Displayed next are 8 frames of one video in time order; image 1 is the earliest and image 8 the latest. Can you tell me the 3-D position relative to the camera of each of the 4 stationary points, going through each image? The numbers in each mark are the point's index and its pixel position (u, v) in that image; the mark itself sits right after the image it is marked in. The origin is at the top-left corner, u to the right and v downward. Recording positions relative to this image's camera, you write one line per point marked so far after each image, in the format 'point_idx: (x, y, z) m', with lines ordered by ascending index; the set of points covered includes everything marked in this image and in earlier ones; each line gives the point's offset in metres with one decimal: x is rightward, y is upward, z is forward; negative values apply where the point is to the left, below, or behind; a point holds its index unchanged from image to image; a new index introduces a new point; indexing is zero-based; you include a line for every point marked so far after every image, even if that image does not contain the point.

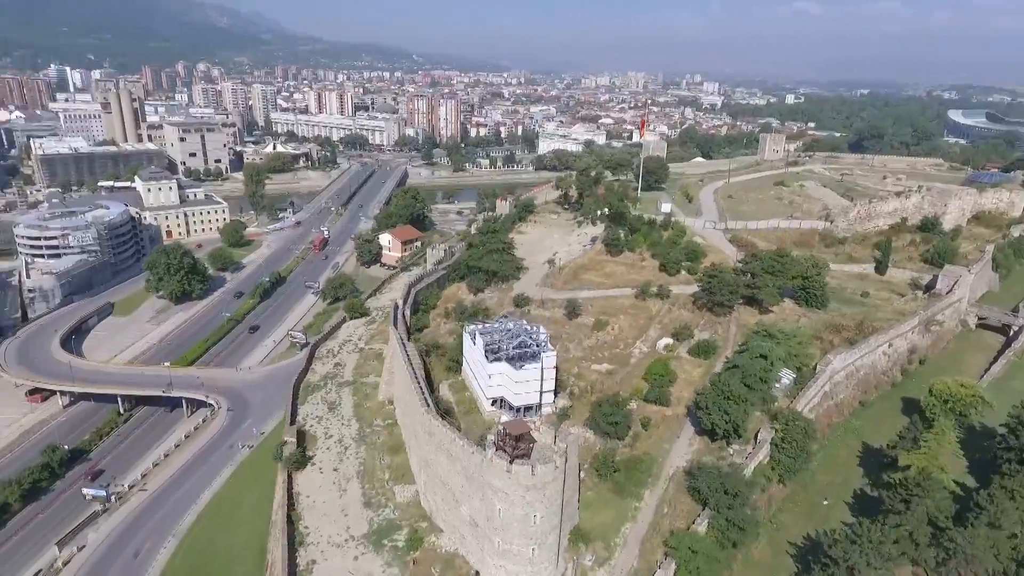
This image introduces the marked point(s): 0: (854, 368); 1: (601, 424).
0: (+10.4, -2.4, +19.2) m
1: (+2.1, -3.1, +14.9) m
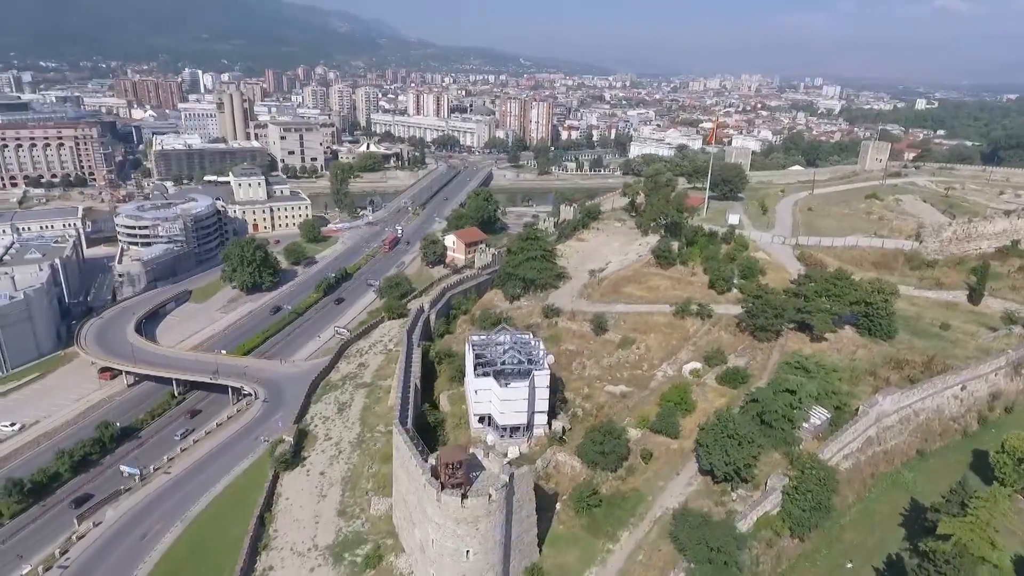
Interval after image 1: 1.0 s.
0: (+10.6, -3.3, +16.7) m
1: (+1.7, -3.5, +13.8) m
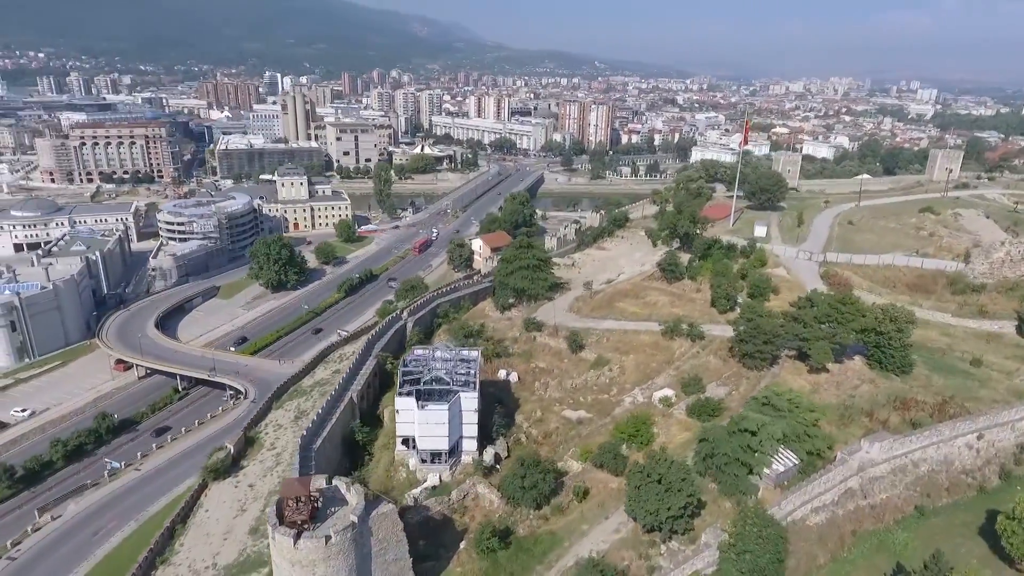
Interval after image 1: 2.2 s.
0: (+9.1, -4.0, +14.5) m
1: (0.0, -3.9, +12.6) m
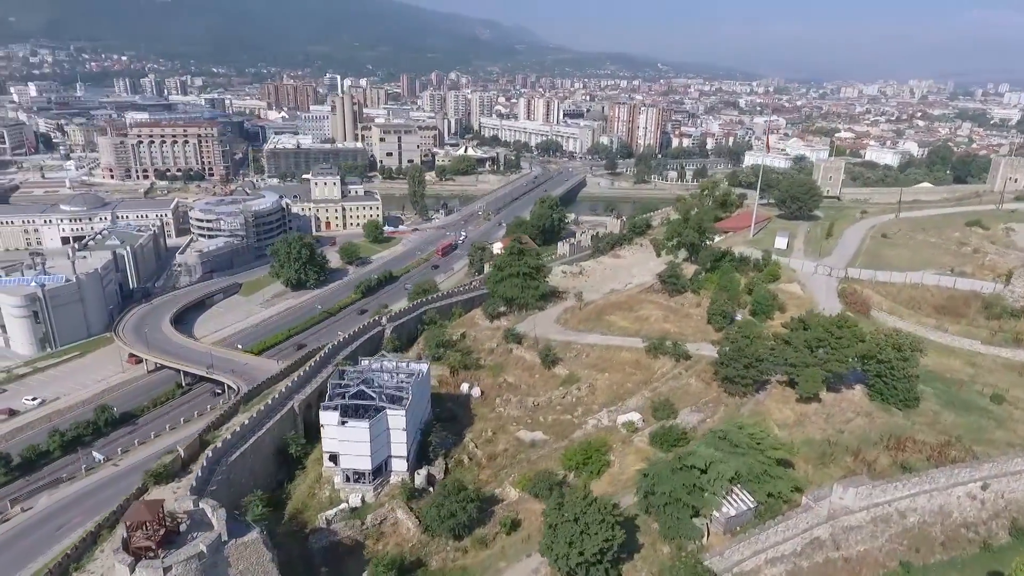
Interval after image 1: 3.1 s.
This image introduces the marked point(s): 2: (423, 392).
0: (+7.7, -4.5, +12.8) m
1: (-1.5, -4.1, +11.7) m
2: (-2.0, -2.4, +14.5) m
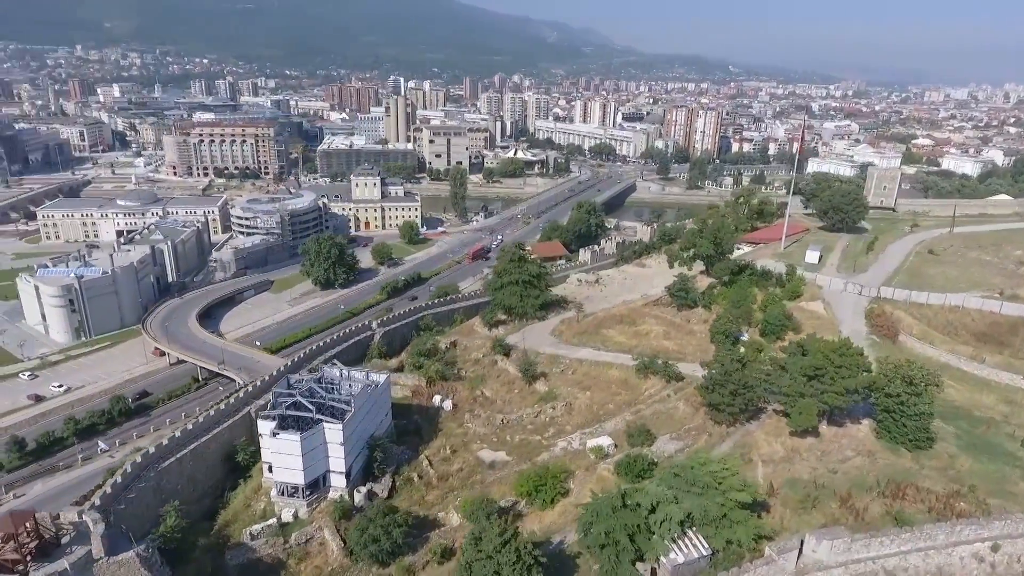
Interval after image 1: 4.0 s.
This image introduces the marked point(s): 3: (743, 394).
0: (+6.6, -5.0, +11.2) m
1: (-2.7, -4.3, +11.0) m
2: (-2.9, -2.6, +13.9) m
3: (+5.2, -2.4, +14.3) m
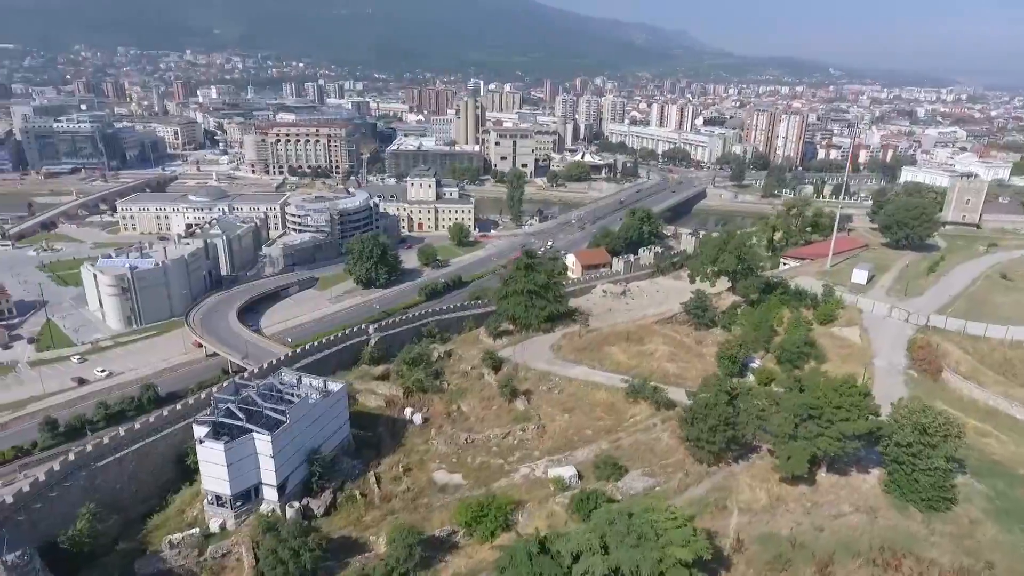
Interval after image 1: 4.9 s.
0: (+5.1, -5.5, +9.5) m
1: (-4.1, -4.4, +10.5) m
2: (-3.8, -2.7, +13.3) m
3: (+4.3, -2.9, +12.8) m
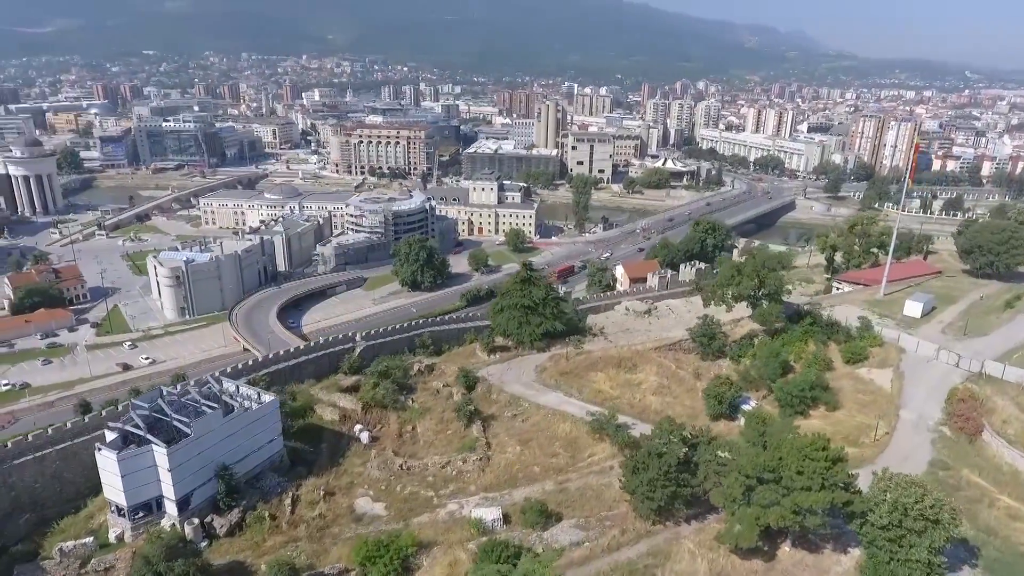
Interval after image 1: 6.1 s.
0: (+2.9, -6.1, +7.7) m
1: (-6.0, -4.5, +10.0) m
2: (-5.2, -2.9, +12.8) m
3: (+2.7, -3.4, +11.0) m
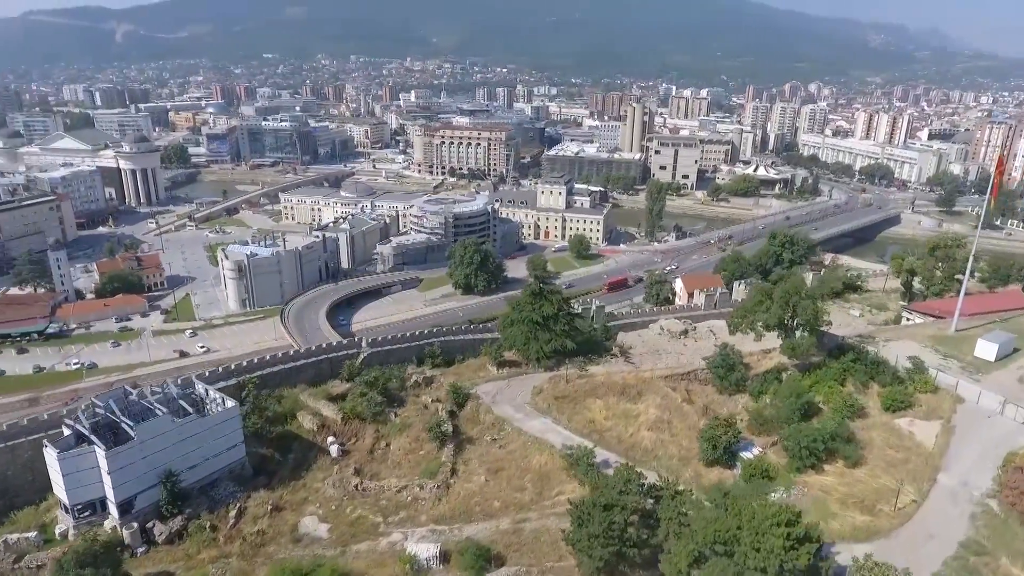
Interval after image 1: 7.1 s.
0: (+1.1, -6.5, +6.3) m
1: (-7.2, -4.5, +10.0) m
2: (-6.0, -3.0, +12.6) m
3: (+1.6, -3.9, +9.6) m
